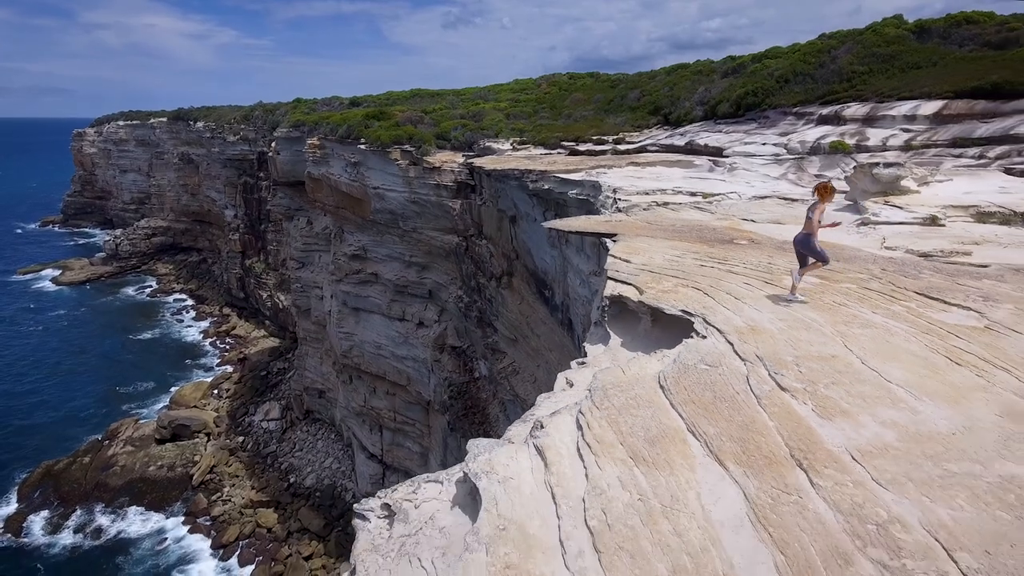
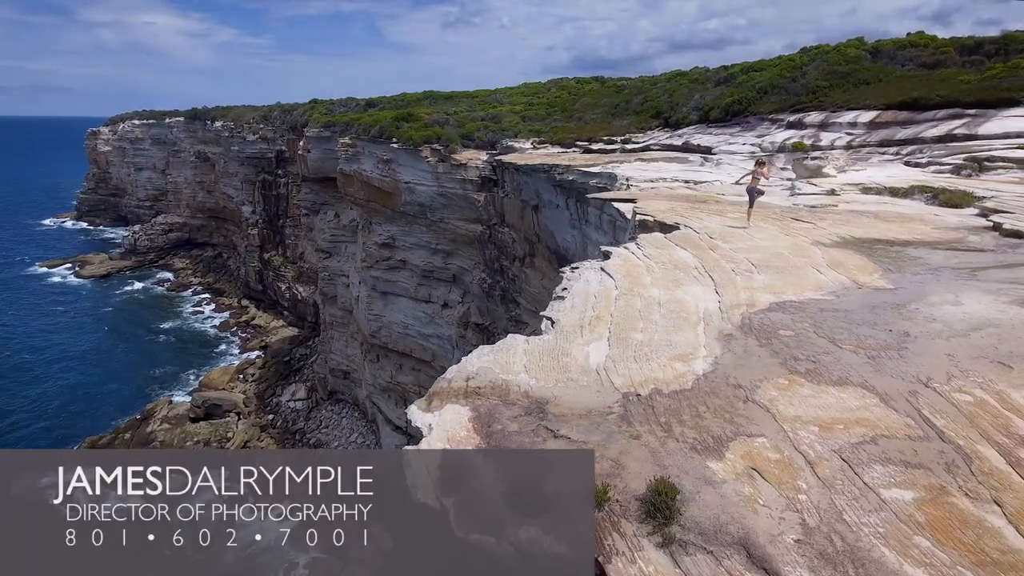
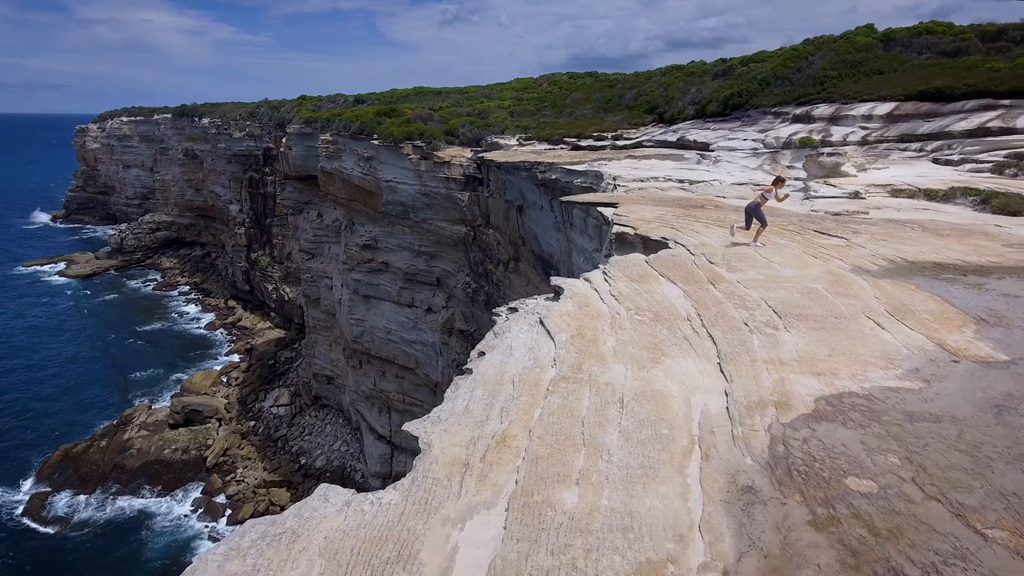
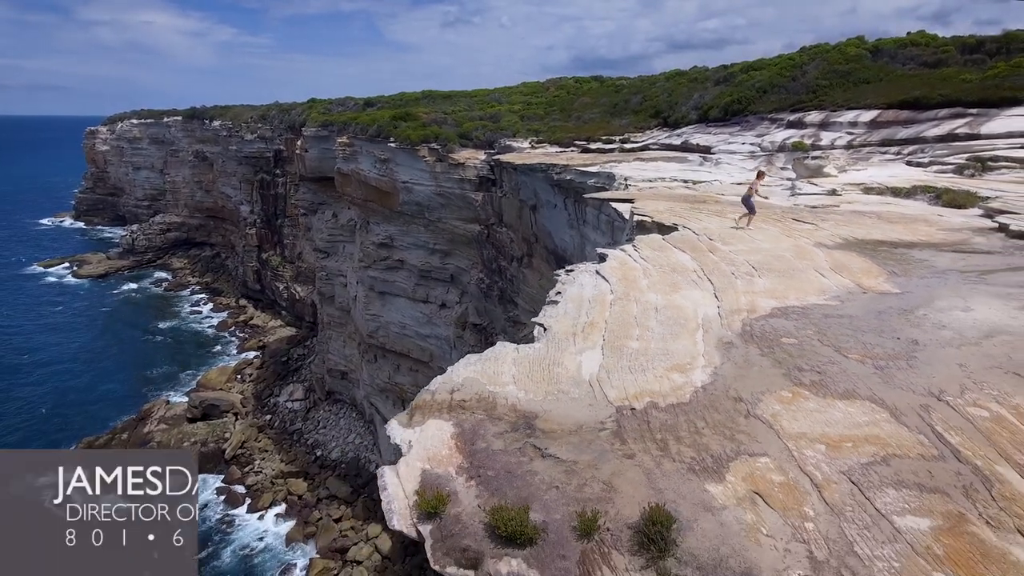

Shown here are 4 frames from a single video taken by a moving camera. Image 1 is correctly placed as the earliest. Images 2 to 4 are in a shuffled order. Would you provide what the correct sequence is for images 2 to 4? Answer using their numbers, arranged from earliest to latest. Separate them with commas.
3, 4, 2
